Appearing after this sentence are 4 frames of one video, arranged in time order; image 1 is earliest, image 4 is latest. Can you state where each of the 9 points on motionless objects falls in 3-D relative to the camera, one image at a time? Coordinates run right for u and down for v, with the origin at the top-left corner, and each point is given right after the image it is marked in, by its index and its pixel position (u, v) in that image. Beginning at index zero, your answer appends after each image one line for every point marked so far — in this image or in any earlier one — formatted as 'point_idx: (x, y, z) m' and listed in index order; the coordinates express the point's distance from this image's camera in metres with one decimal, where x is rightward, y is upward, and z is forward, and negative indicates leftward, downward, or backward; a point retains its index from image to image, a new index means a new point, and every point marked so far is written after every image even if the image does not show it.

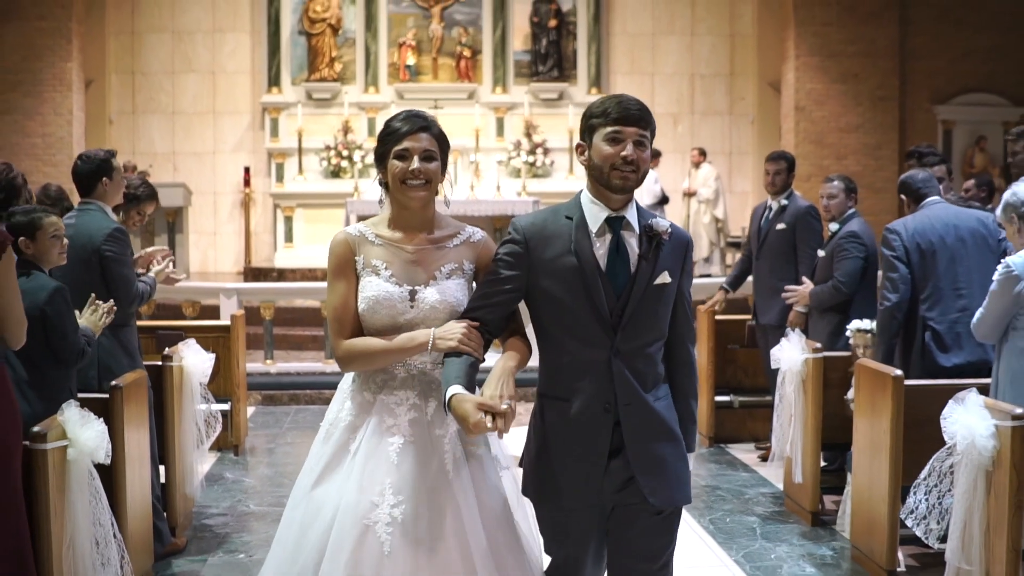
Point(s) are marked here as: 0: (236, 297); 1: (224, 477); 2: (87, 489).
0: (-2.3, -0.1, +9.4) m
1: (-1.7, -1.1, +6.8) m
2: (-1.4, -0.6, +3.7) m
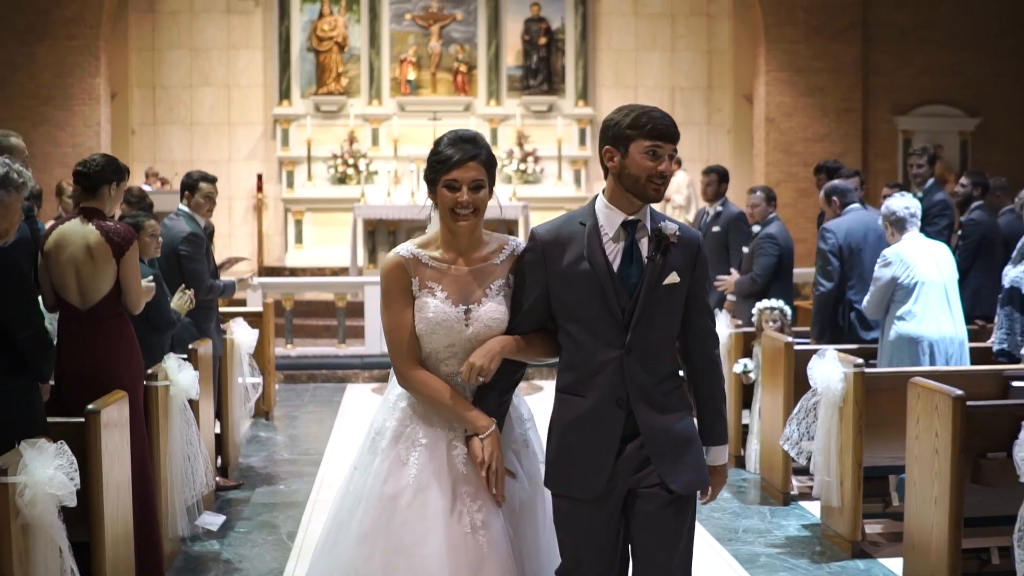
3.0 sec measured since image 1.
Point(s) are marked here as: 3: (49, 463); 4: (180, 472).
0: (-2.4, 0.0, +10.8) m
1: (-1.8, -1.1, +8.2) m
2: (-1.5, -0.6, +5.1) m
3: (-1.3, -0.5, +3.2) m
4: (-1.5, -0.8, +5.2) m
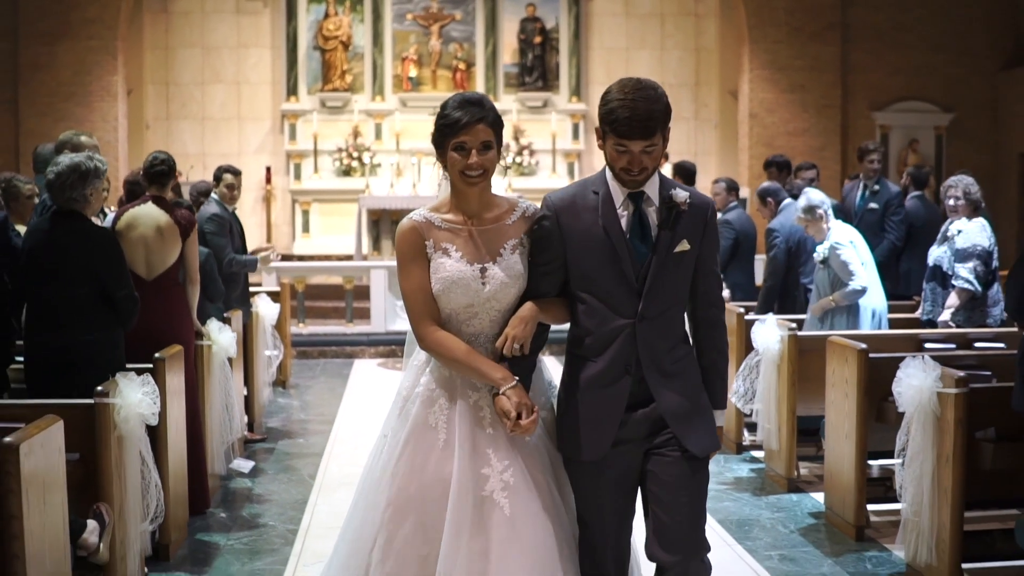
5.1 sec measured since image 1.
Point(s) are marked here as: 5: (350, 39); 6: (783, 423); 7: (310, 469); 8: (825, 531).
0: (-2.5, +0.2, +11.8) m
1: (-1.9, -0.9, +9.2) m
2: (-1.6, -0.4, +6.1) m
3: (-1.4, -0.4, +4.2) m
4: (-1.6, -0.7, +6.1) m
5: (-2.3, +3.5, +16.0) m
6: (+1.5, -0.7, +6.3) m
7: (-1.2, -1.1, +6.8) m
8: (+1.5, -1.2, +5.5) m
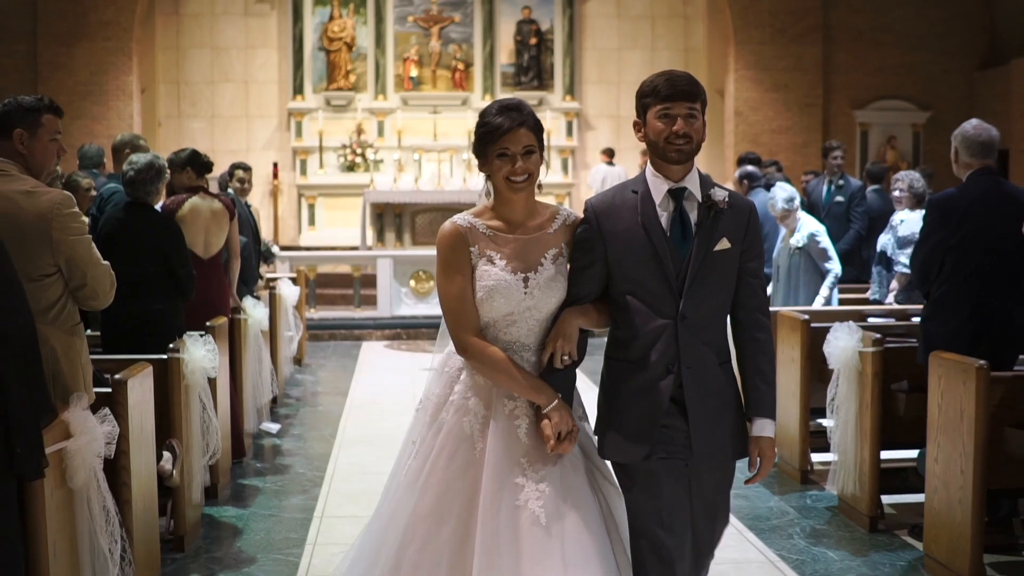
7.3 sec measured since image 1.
0: (-2.5, +0.3, +12.7) m
1: (-1.9, -0.8, +10.1) m
2: (-1.6, -0.3, +7.0) m
3: (-1.4, -0.3, +5.1) m
4: (-1.6, -0.6, +7.1) m
5: (-2.3, +3.7, +16.9) m
6: (+1.5, -0.6, +7.2) m
7: (-1.2, -1.0, +7.8) m
8: (+1.5, -1.1, +6.4) m
